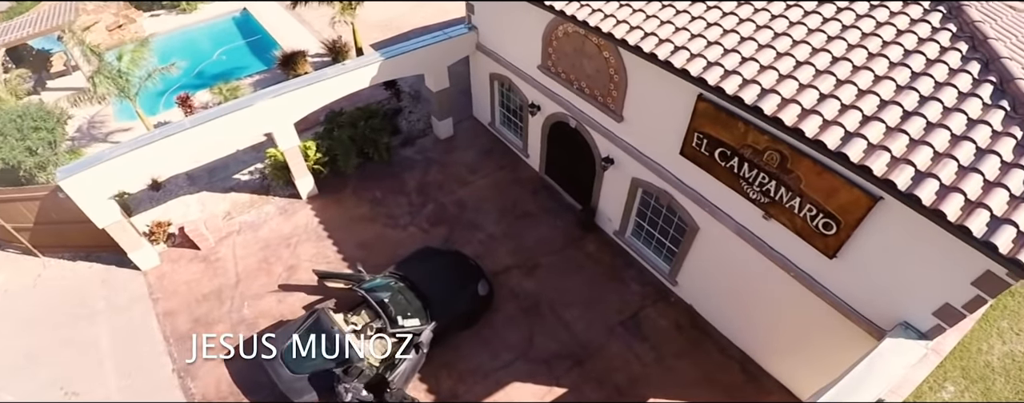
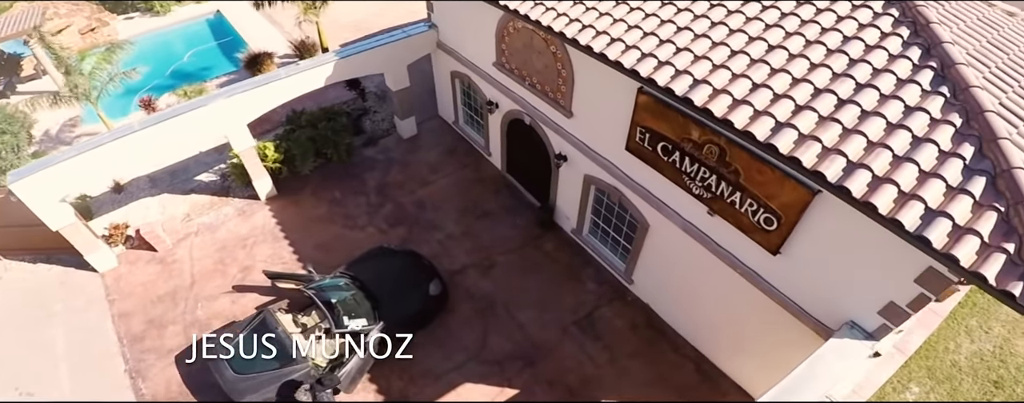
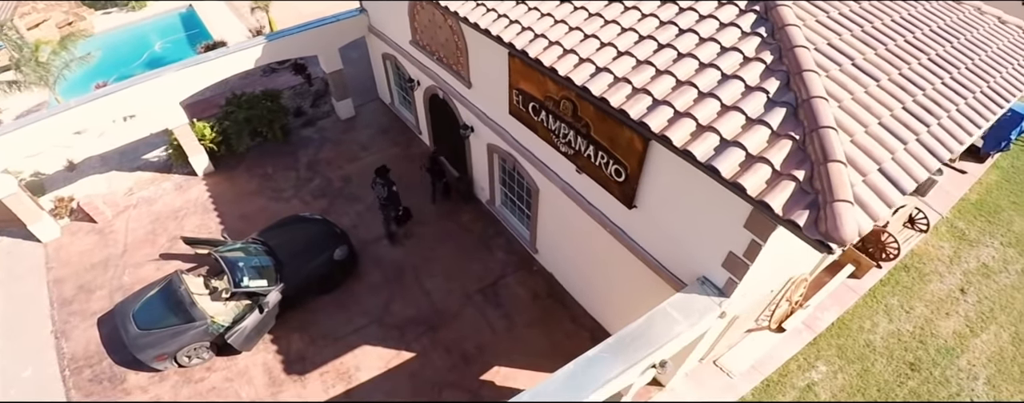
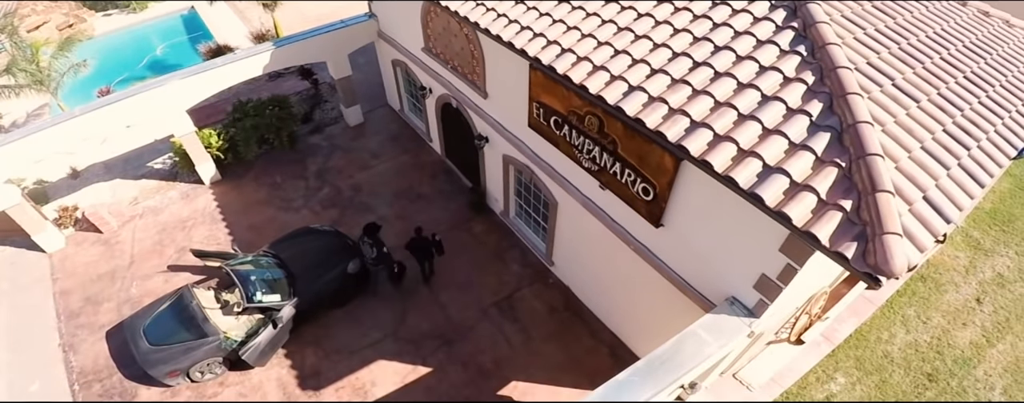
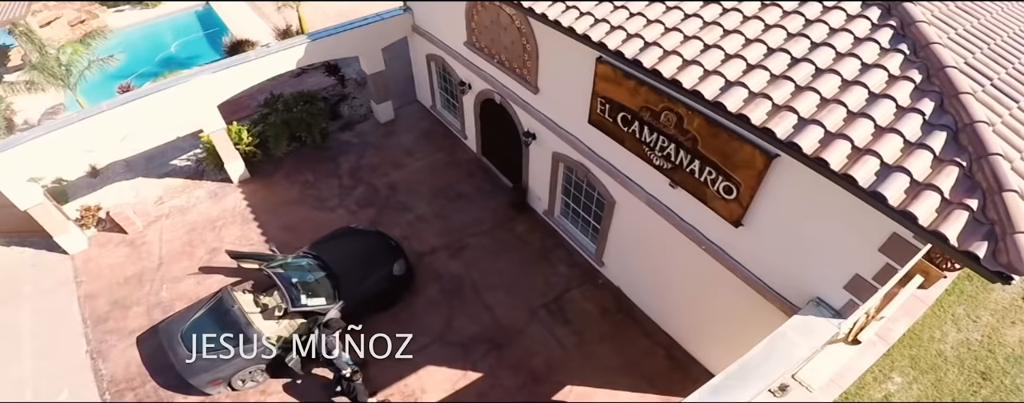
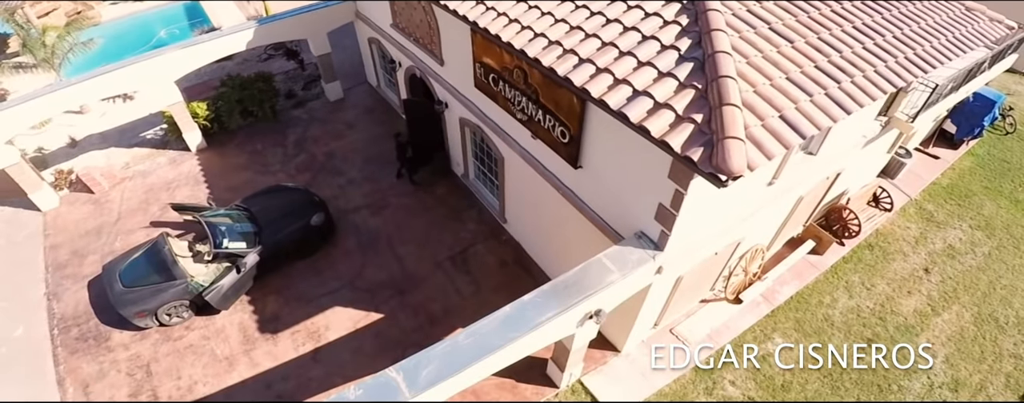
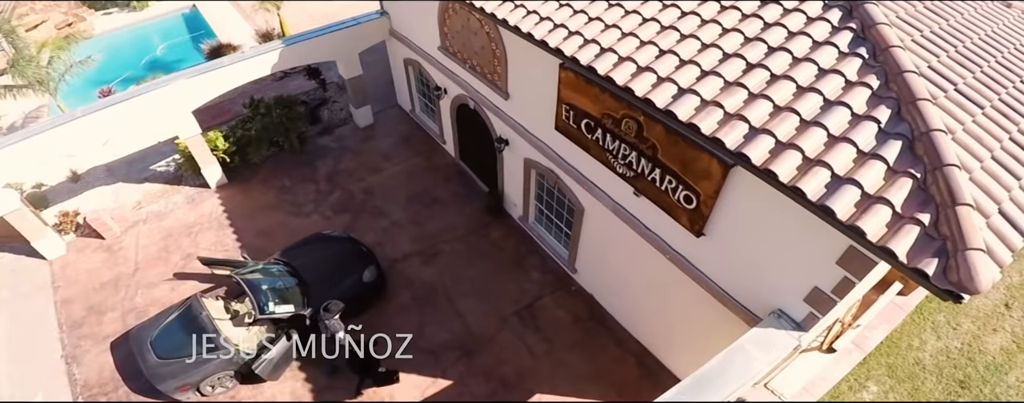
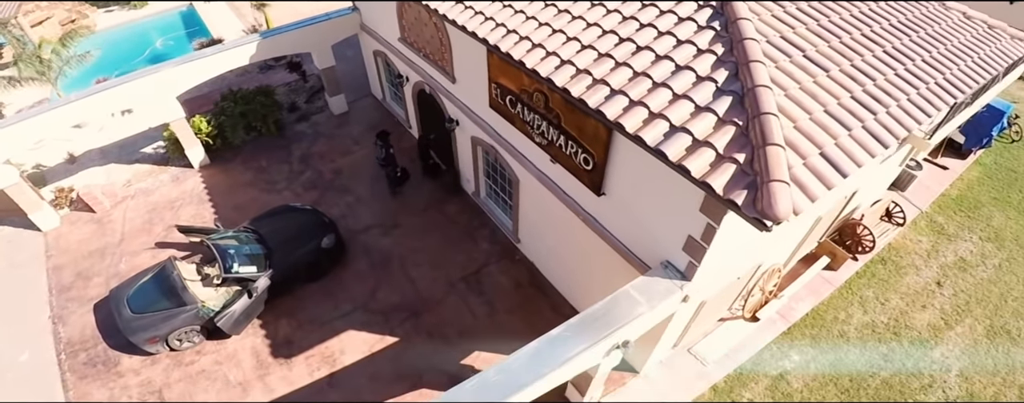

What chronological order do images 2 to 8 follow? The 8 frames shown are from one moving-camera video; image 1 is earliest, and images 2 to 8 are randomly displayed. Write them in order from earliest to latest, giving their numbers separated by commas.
2, 5, 7, 4, 3, 8, 6
